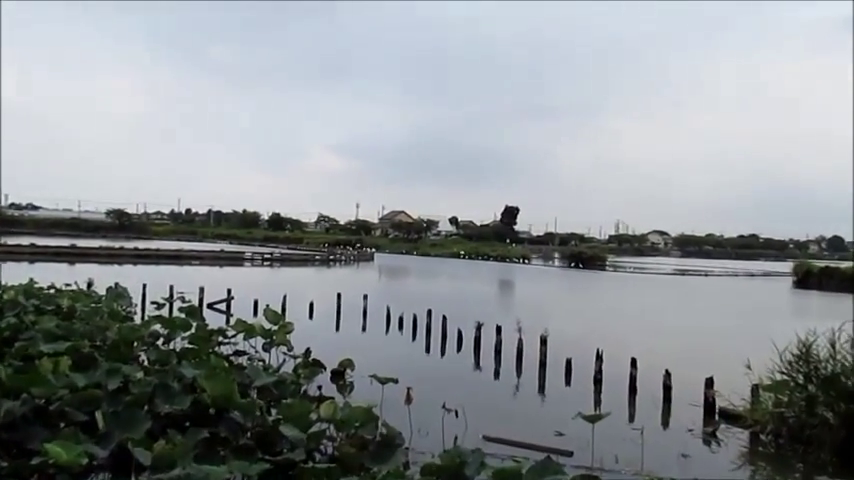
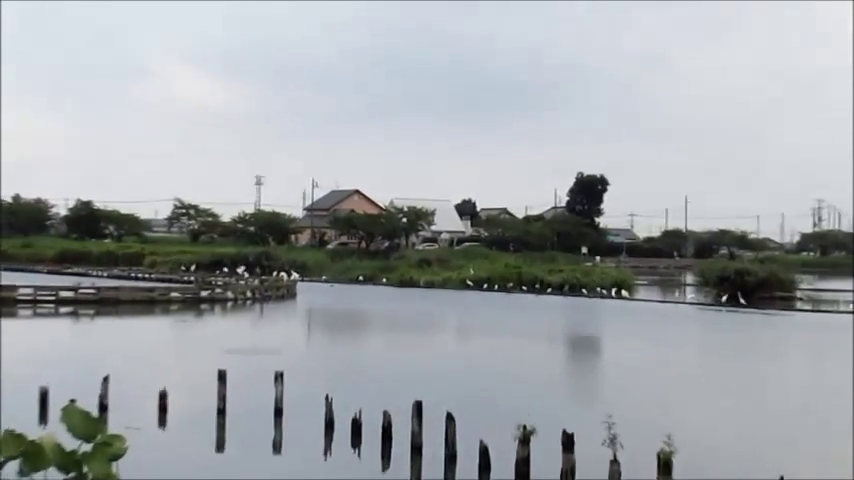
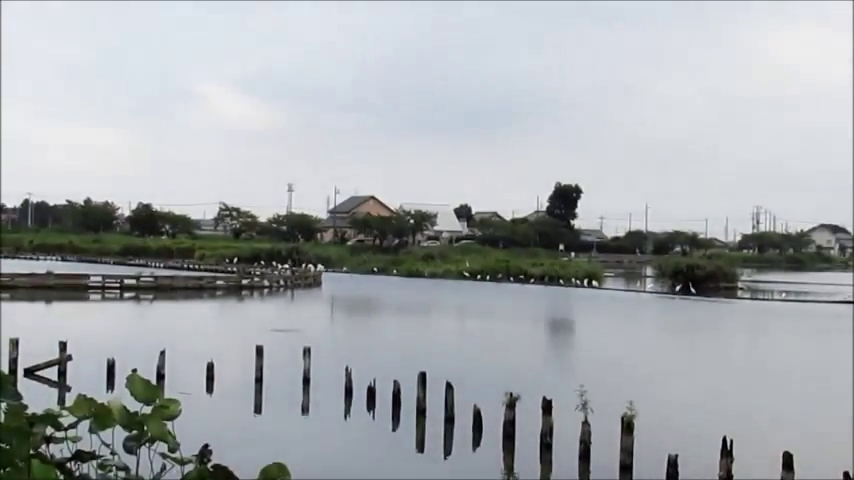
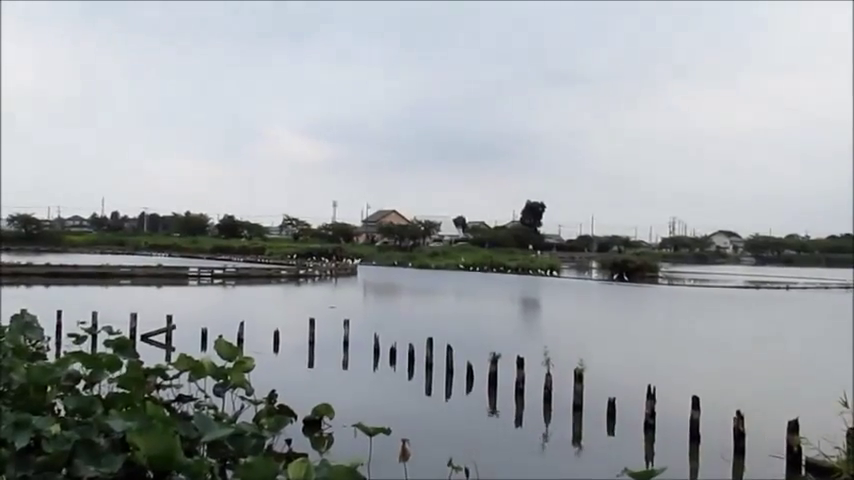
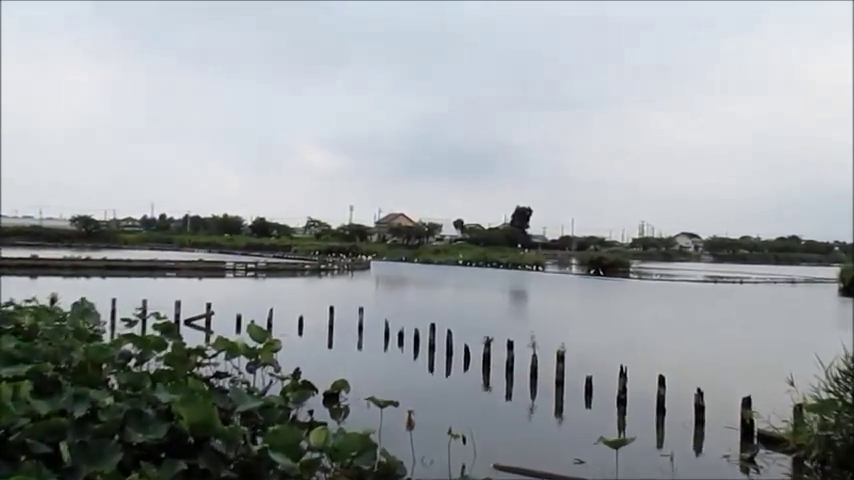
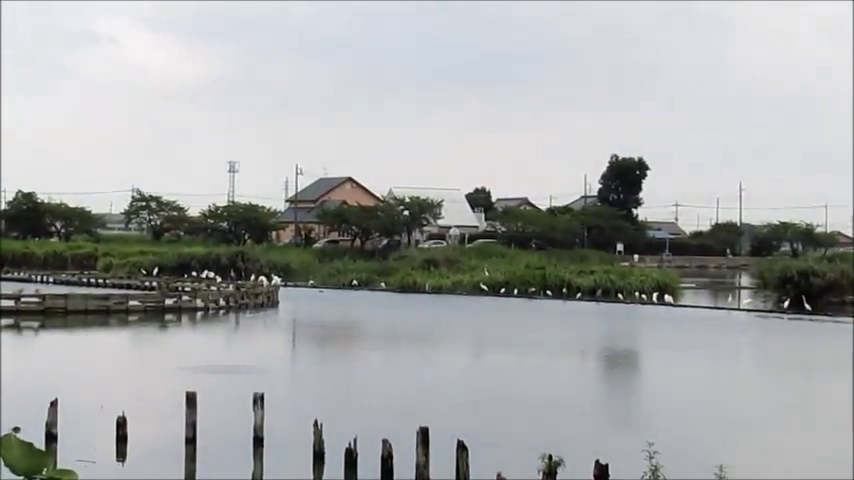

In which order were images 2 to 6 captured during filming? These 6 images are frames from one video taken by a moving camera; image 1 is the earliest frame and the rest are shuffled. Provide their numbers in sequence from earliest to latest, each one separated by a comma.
5, 4, 3, 2, 6
